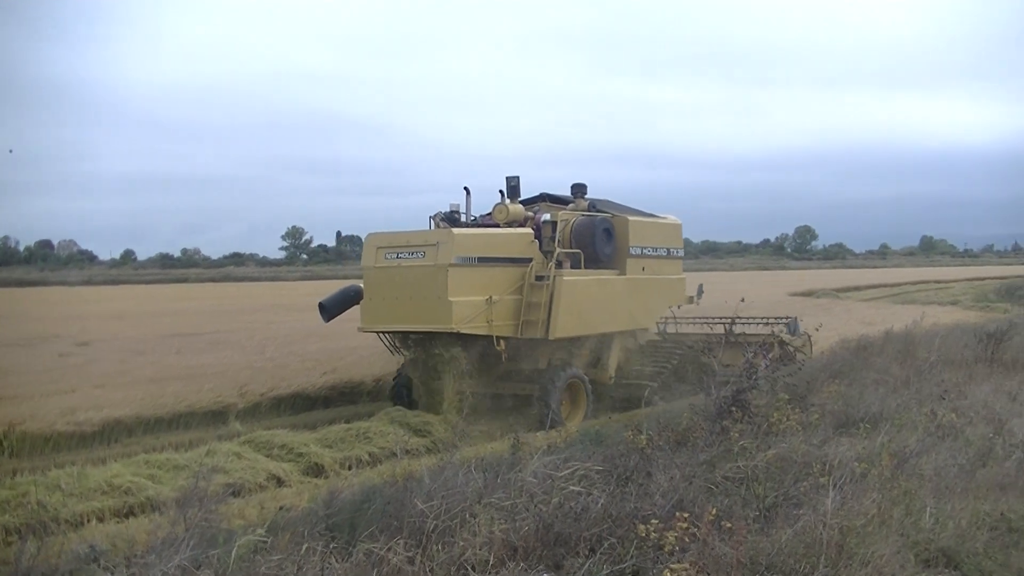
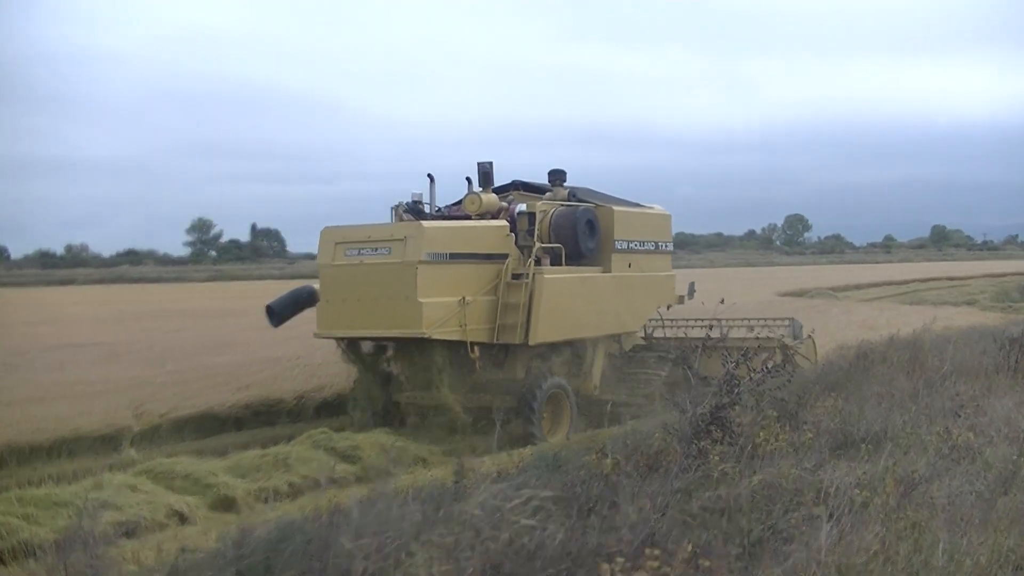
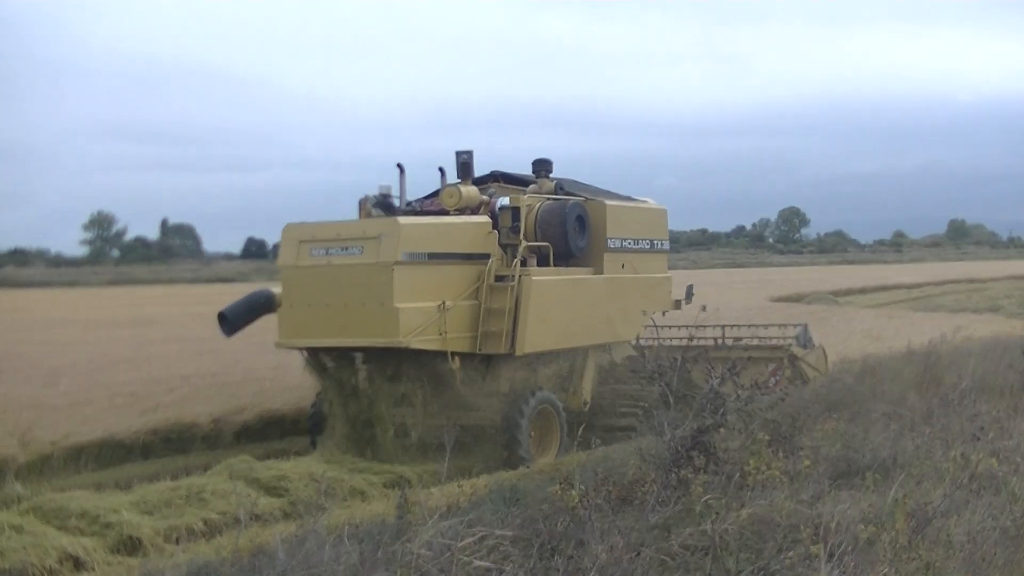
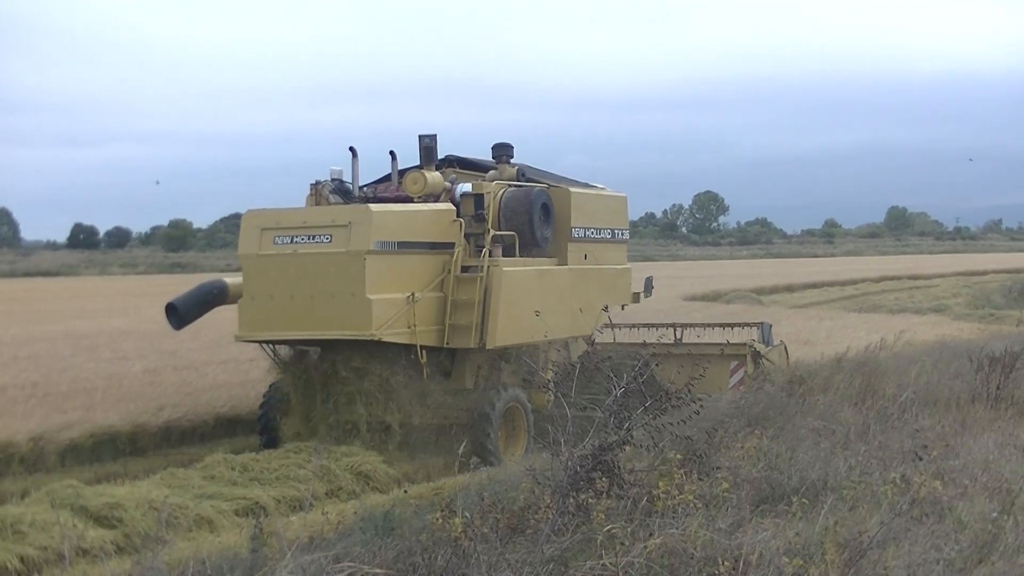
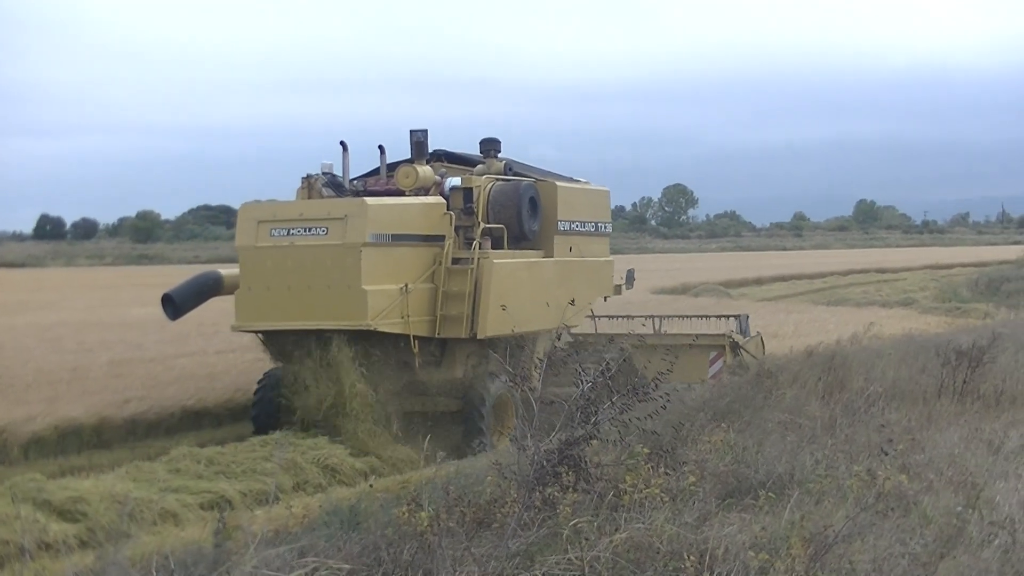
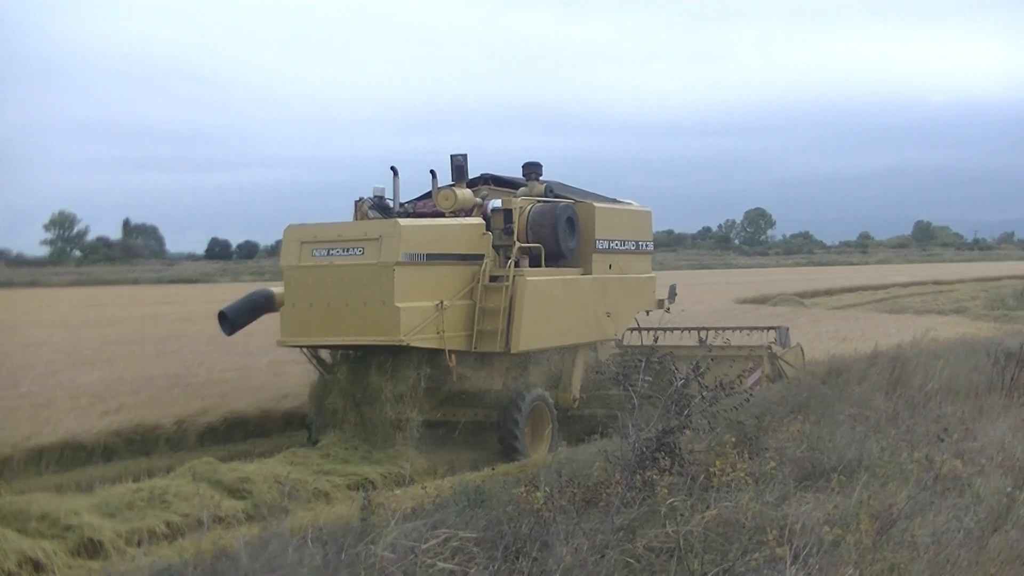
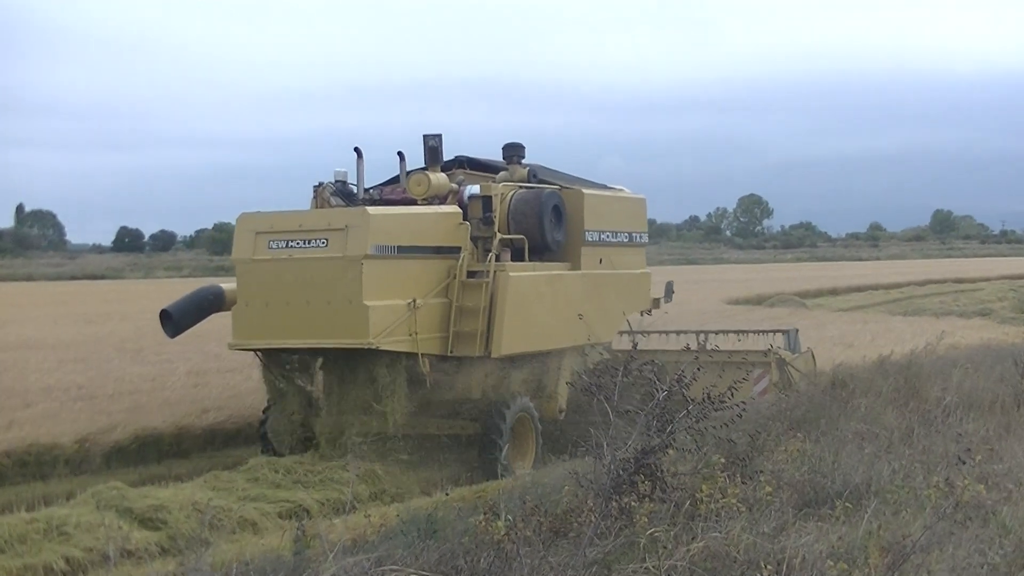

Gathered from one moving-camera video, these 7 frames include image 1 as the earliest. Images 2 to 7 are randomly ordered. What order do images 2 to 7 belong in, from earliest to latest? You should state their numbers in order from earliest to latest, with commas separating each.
2, 3, 6, 7, 4, 5
